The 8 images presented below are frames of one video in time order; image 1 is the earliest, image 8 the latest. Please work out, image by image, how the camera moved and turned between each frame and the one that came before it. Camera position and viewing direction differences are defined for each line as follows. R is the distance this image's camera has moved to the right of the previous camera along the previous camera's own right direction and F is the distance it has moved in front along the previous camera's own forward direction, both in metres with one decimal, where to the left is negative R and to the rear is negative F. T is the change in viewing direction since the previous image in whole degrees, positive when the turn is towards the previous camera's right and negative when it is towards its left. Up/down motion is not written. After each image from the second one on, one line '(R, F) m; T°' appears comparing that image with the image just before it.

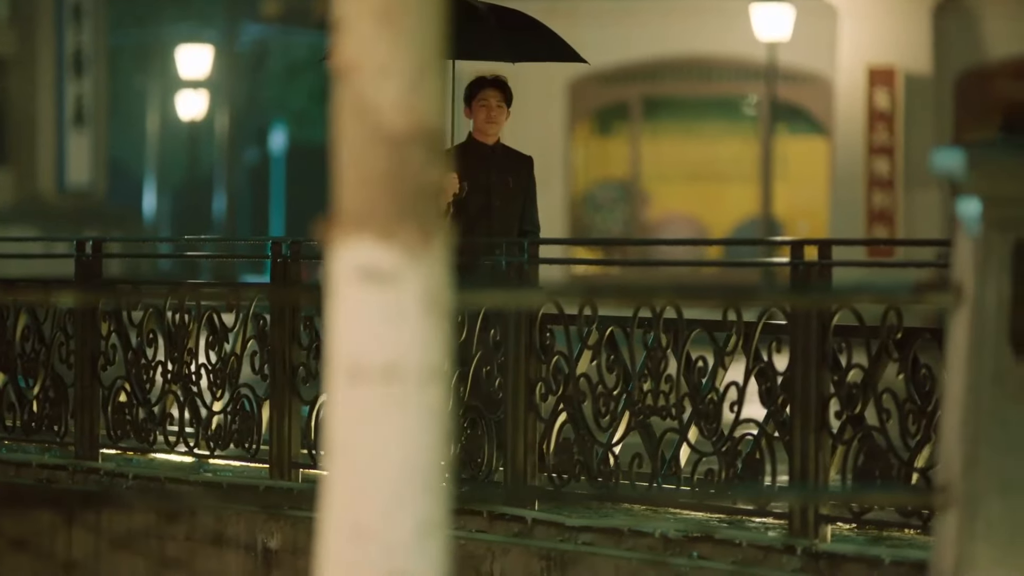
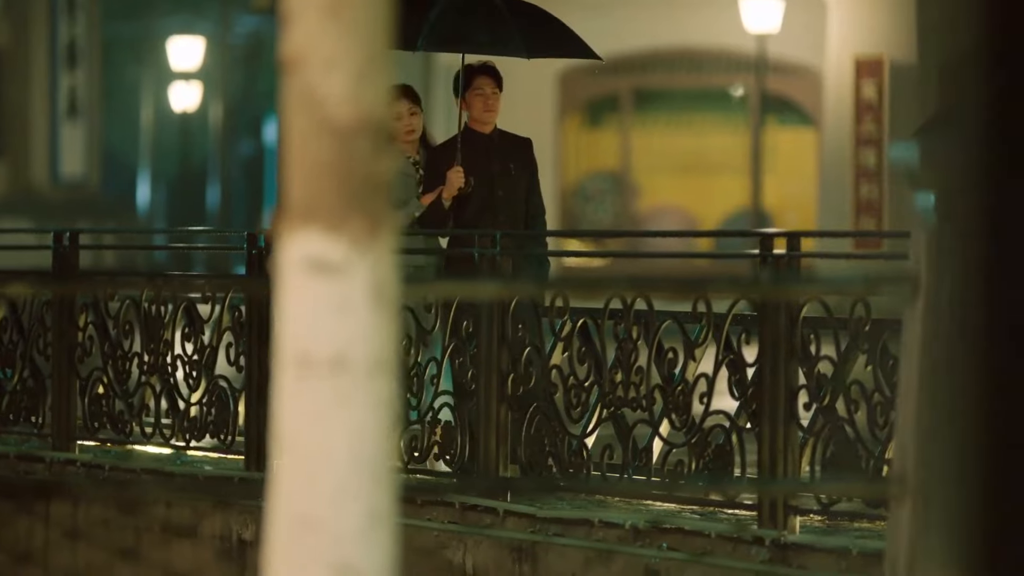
(0.0, 0.0) m; 0°
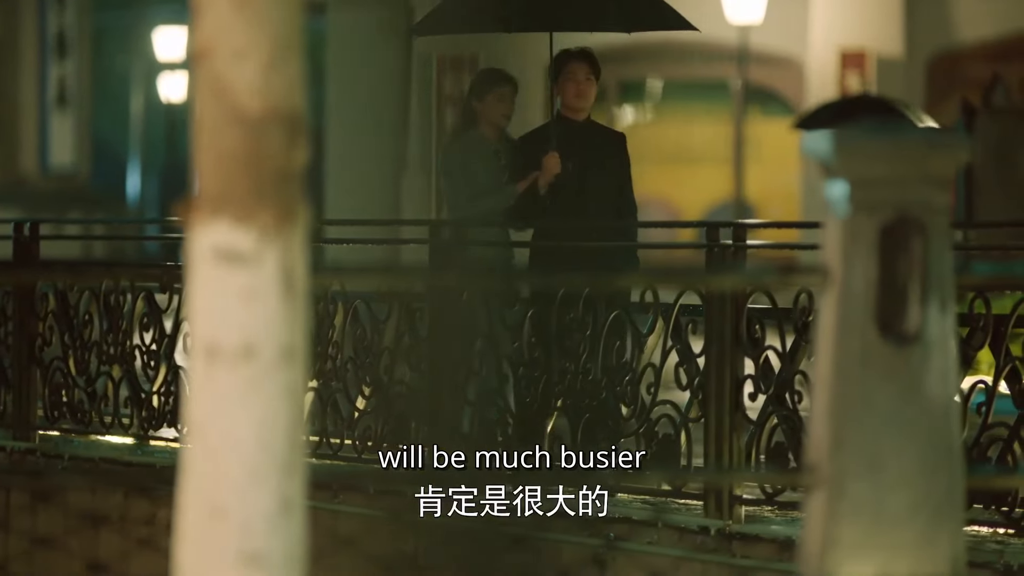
(+0.1, 0.0) m; 0°
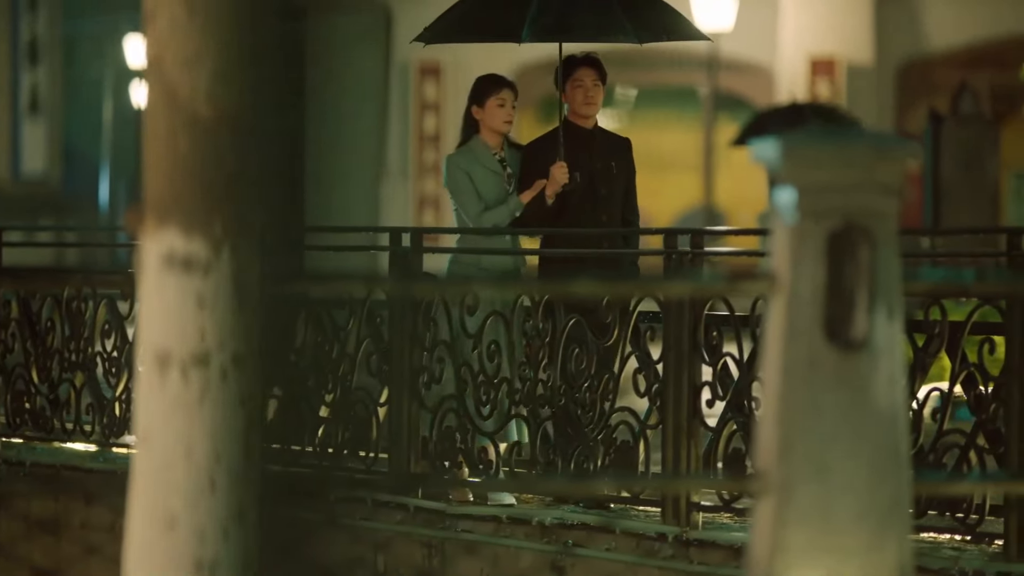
(0.0, 0.0) m; +1°
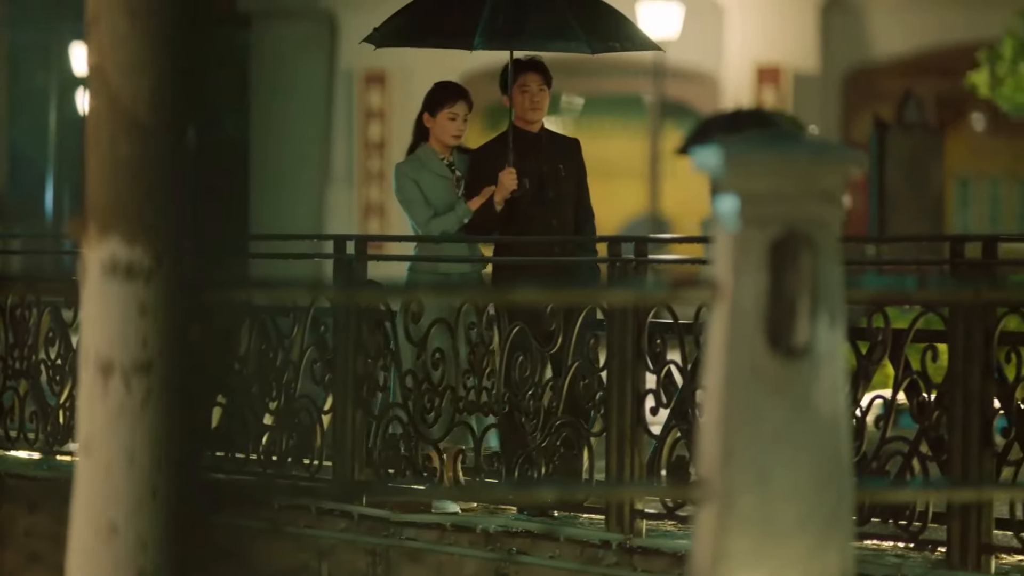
(0.0, 0.0) m; +2°
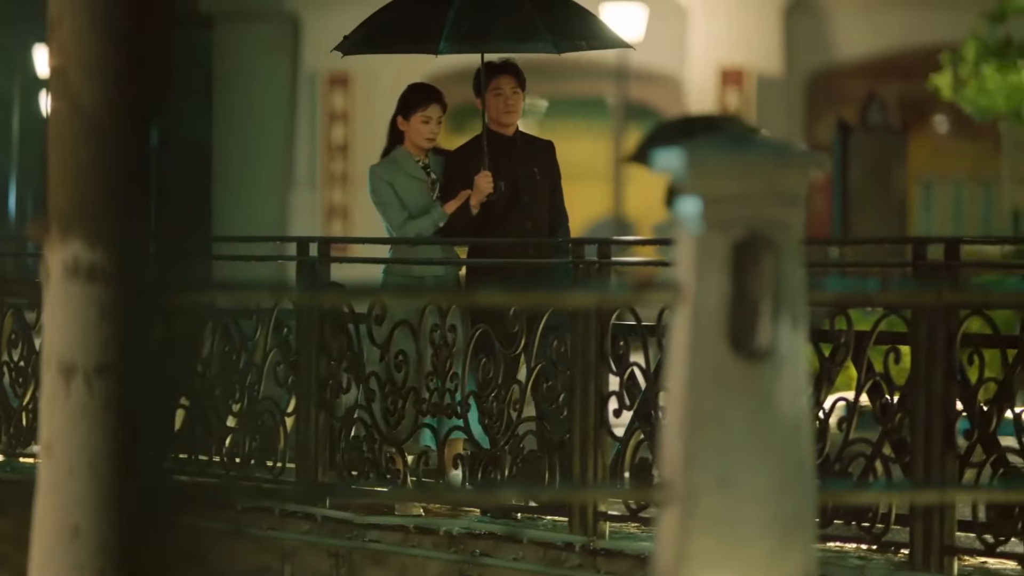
(0.0, 0.0) m; +1°
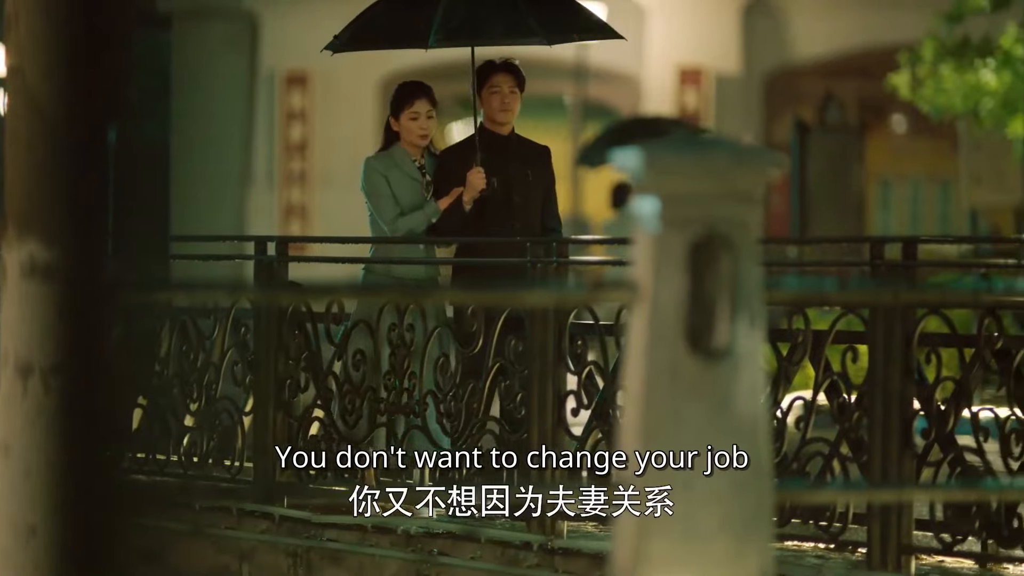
(-0.6, -1.0) m; +1°
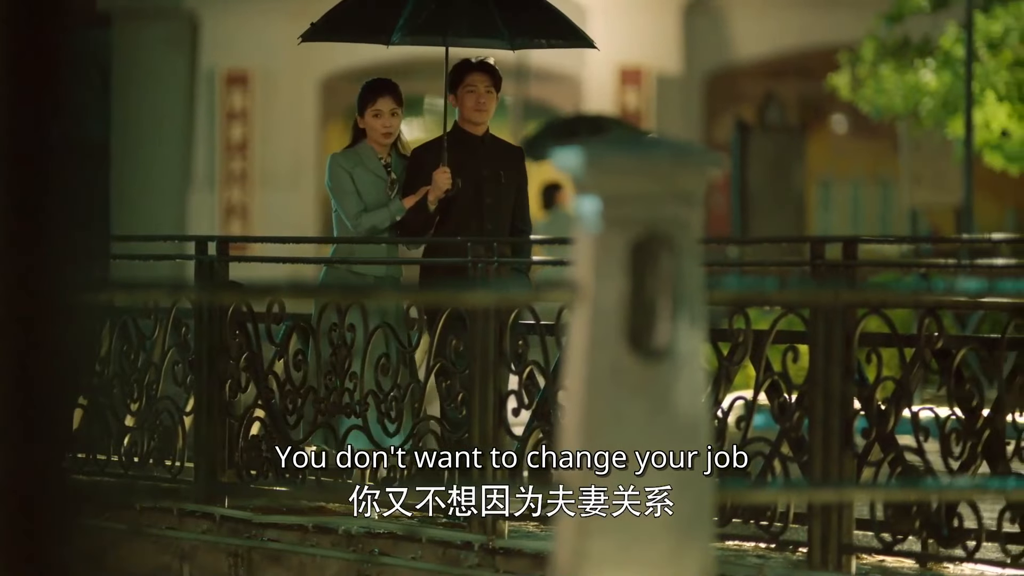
(-0.1, +1.2) m; +2°
